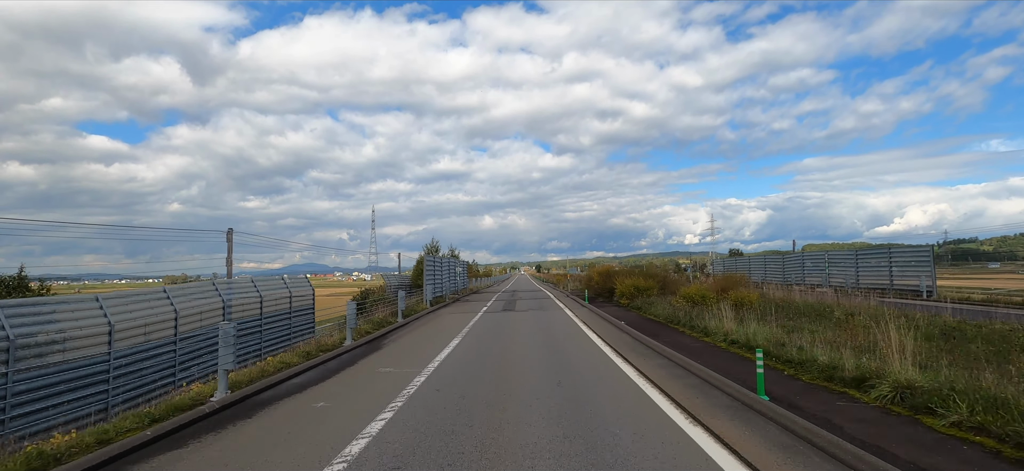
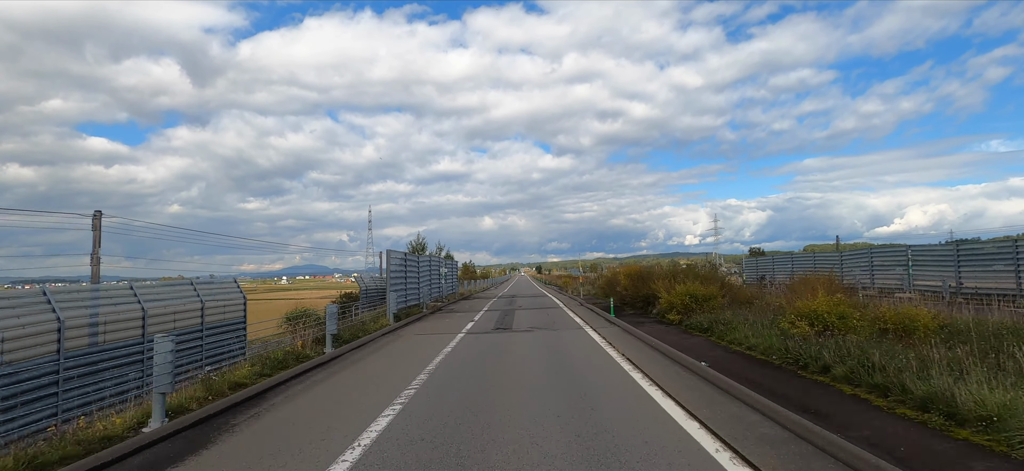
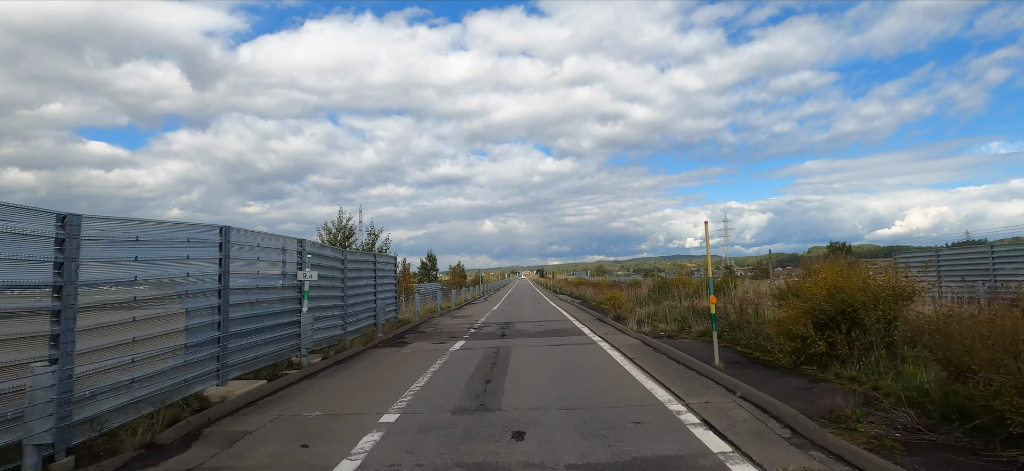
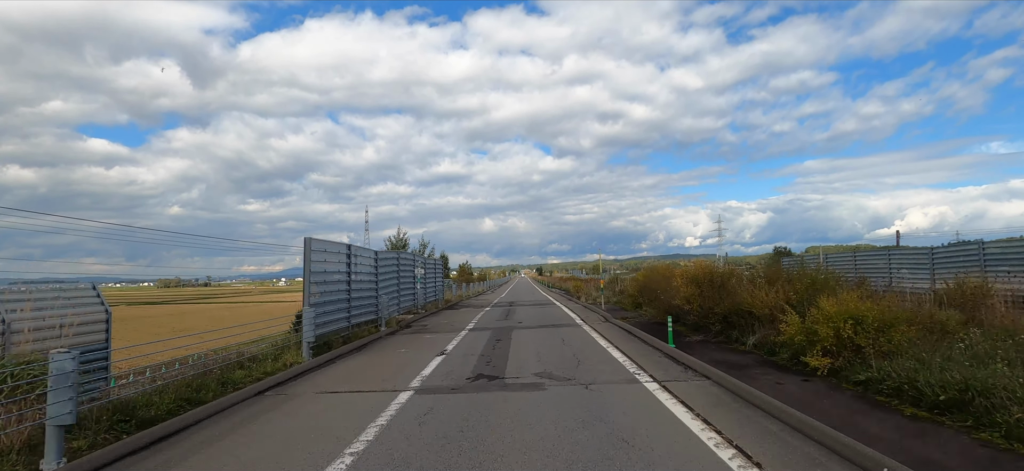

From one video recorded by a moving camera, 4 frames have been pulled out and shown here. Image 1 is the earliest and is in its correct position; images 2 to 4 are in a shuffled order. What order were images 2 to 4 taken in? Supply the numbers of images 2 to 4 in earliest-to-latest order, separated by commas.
2, 4, 3
